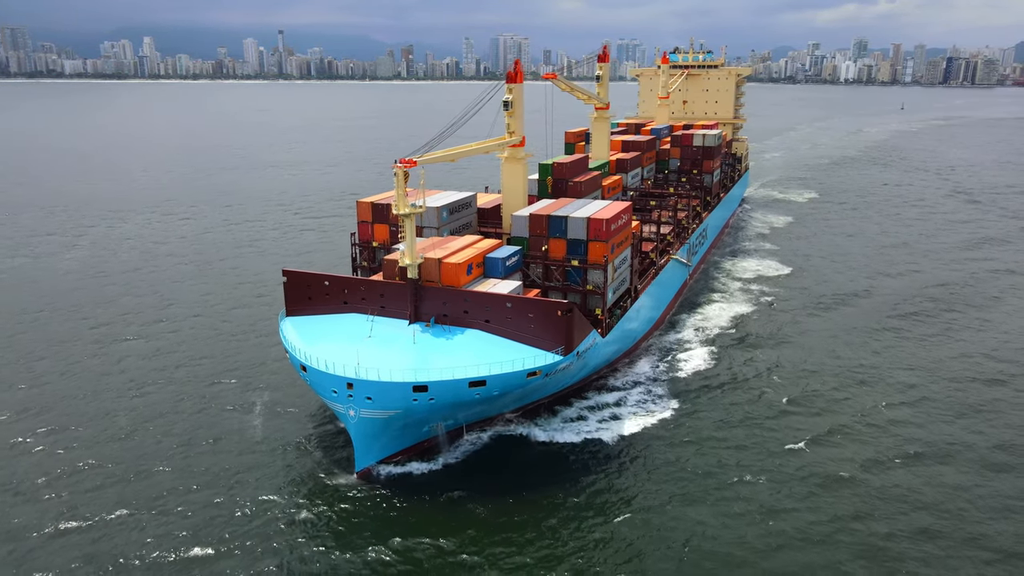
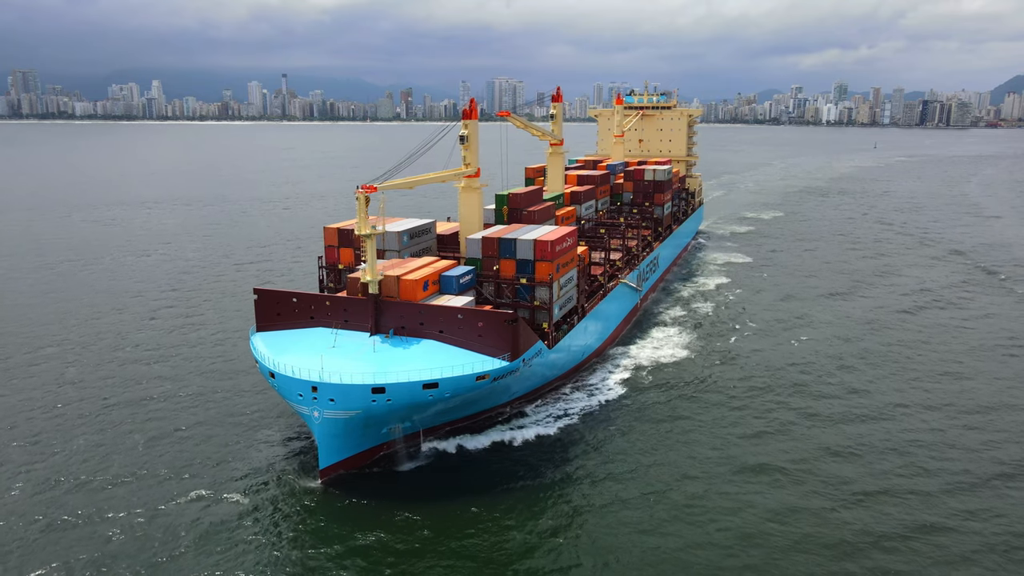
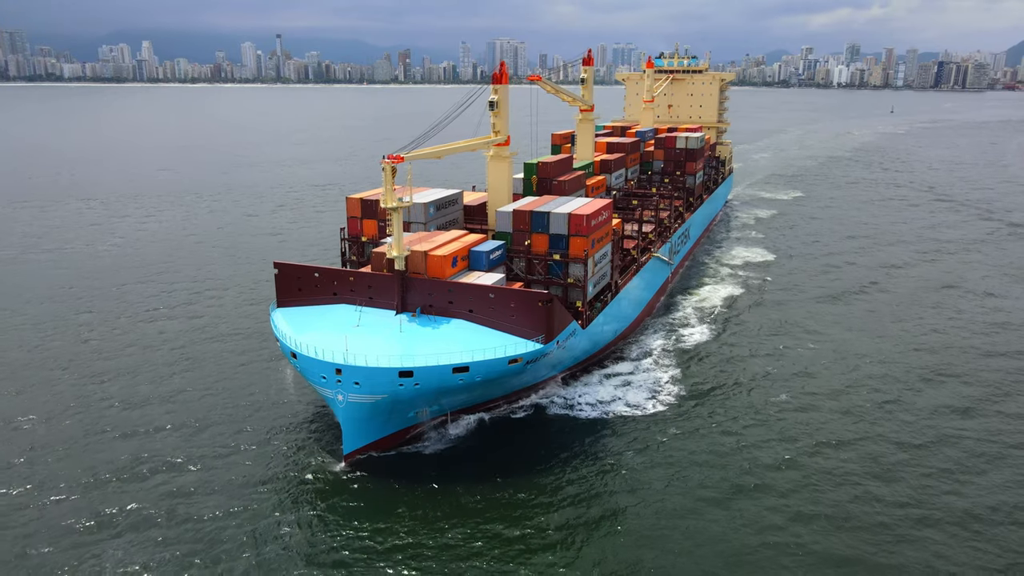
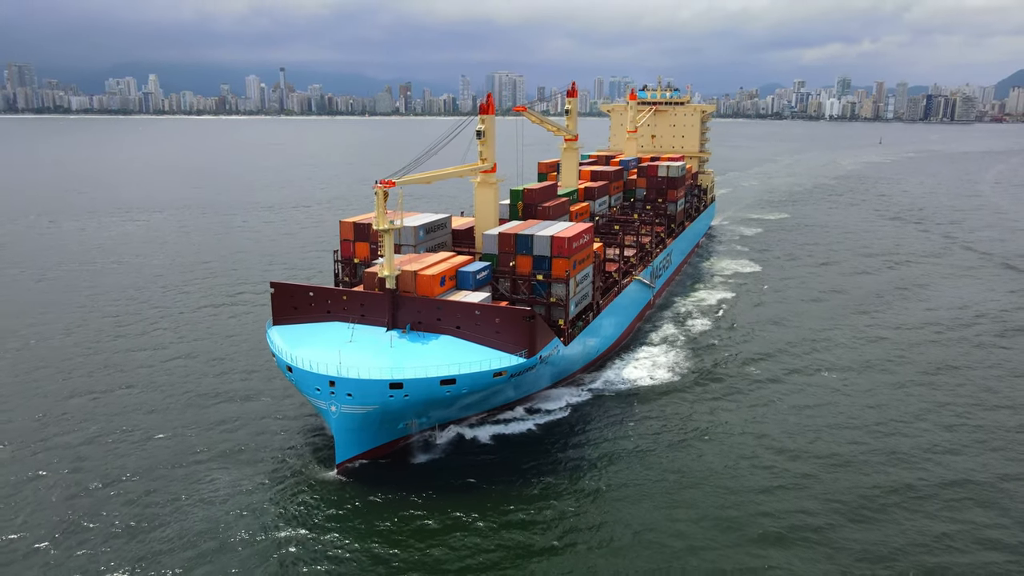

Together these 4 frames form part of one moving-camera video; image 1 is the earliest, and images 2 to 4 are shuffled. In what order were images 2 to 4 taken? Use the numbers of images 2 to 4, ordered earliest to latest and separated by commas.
3, 4, 2
